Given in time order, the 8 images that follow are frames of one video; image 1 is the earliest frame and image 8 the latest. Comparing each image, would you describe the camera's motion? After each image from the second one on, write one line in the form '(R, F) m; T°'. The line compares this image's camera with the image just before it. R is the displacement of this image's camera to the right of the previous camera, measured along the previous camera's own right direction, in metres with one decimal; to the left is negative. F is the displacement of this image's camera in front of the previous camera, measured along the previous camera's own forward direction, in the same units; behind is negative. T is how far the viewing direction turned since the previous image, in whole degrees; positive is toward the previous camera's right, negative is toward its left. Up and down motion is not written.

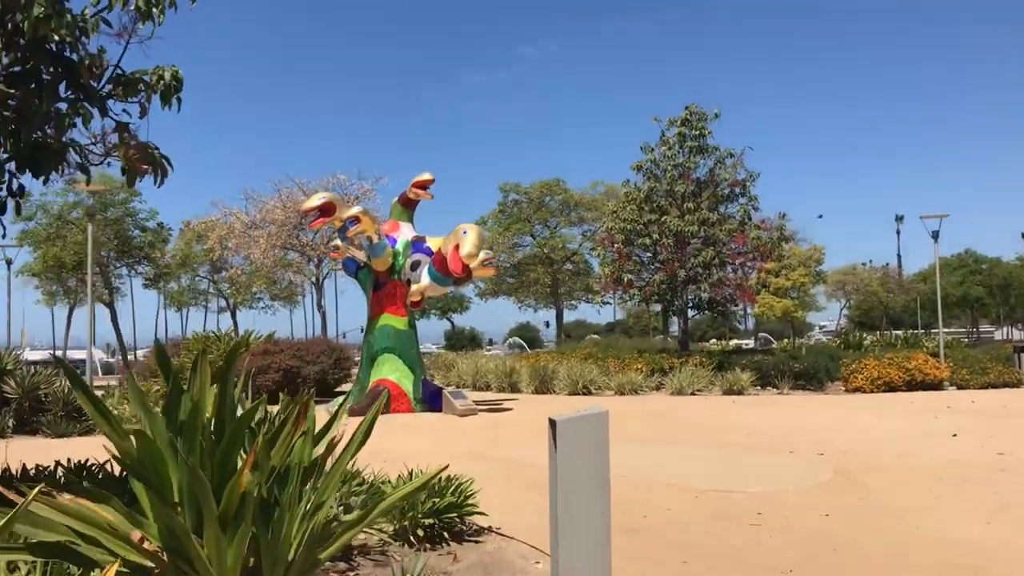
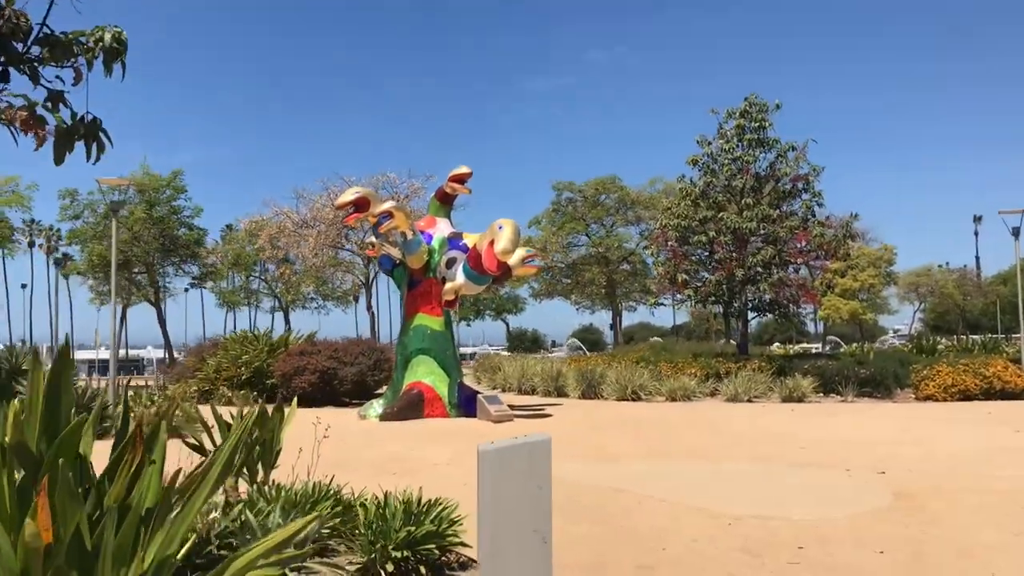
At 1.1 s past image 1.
(+0.4, +0.7) m; -4°
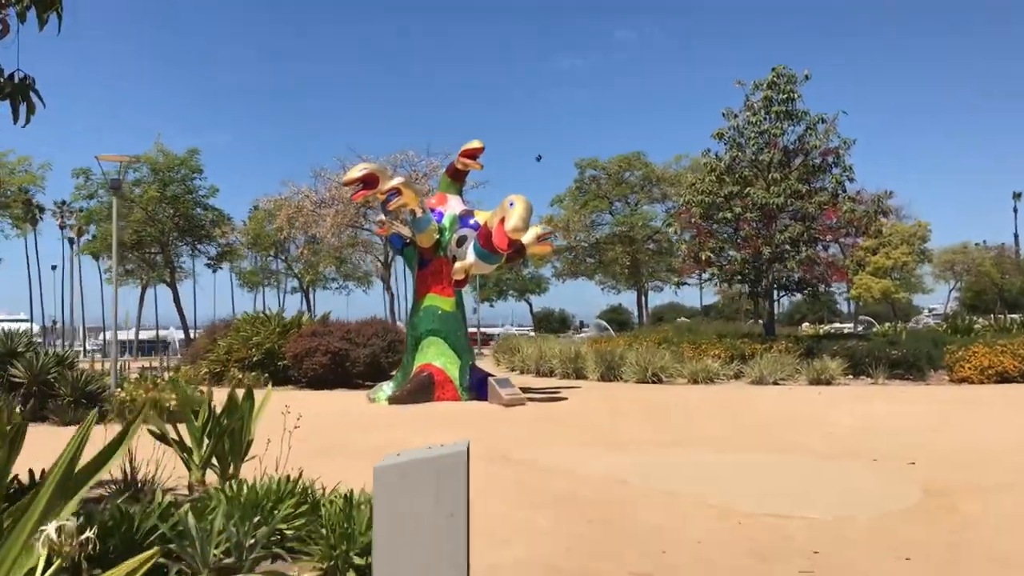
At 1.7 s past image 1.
(+0.2, +0.5) m; -2°
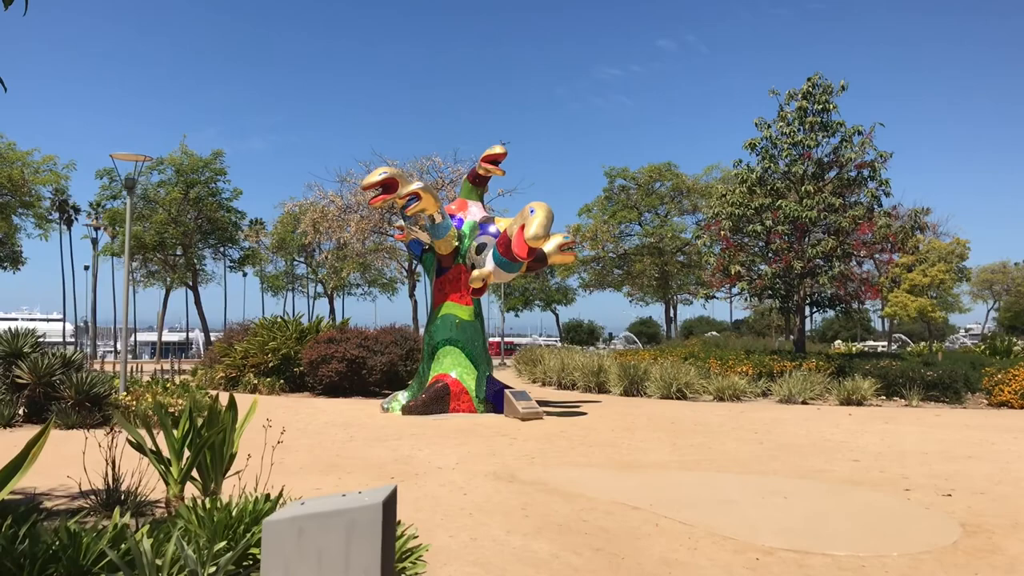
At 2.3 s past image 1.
(+0.2, +0.4) m; -2°
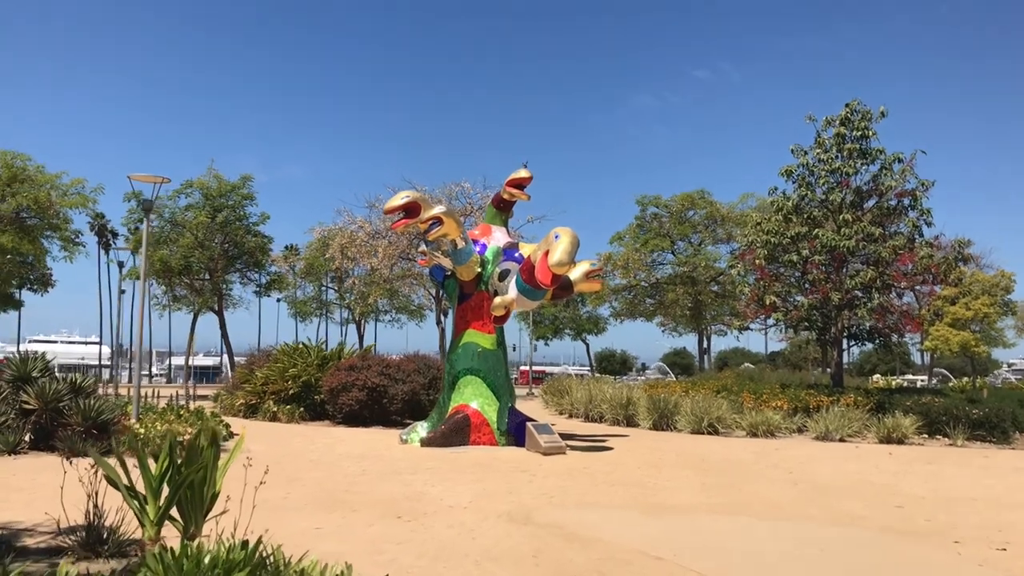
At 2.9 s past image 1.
(+0.1, +0.4) m; -2°
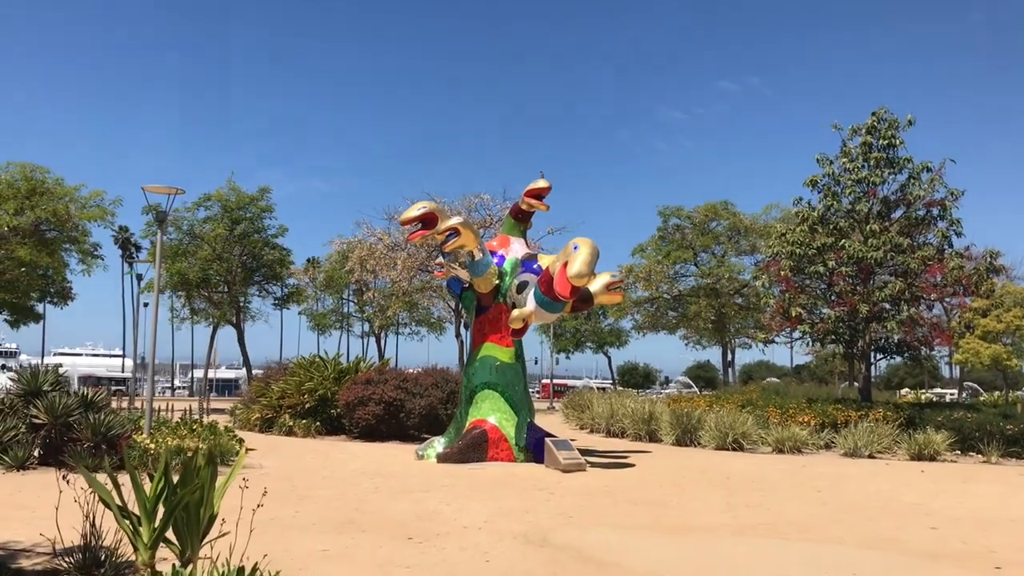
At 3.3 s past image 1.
(+0.1, +0.3) m; -2°
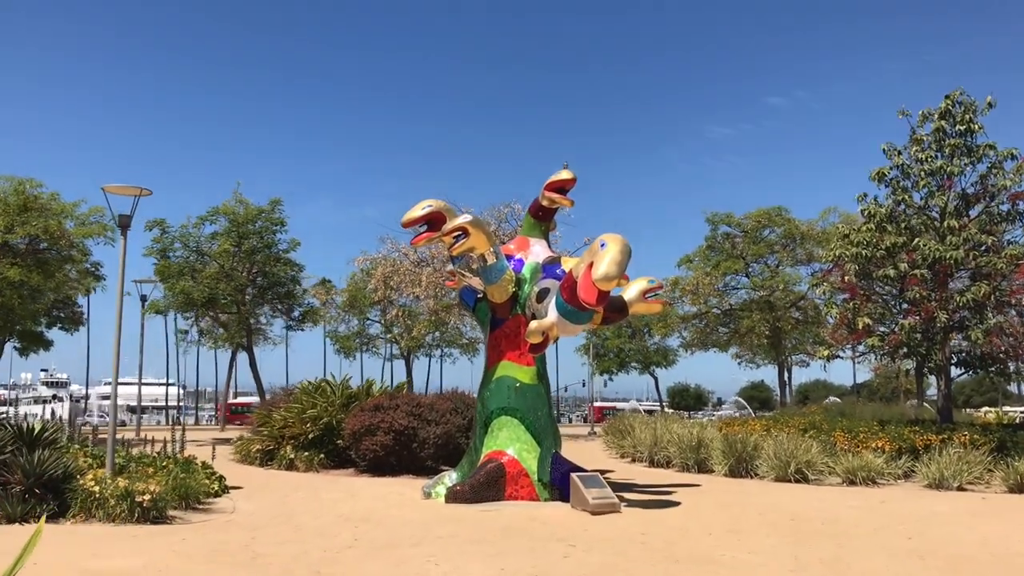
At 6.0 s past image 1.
(+0.4, +1.8) m; -3°
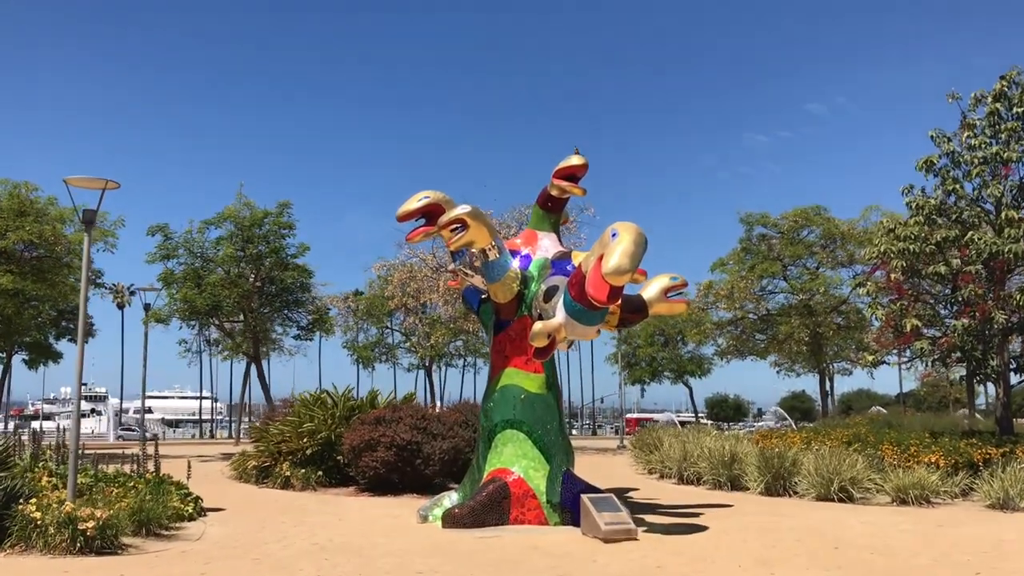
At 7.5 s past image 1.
(+0.4, +1.1) m; -3°
